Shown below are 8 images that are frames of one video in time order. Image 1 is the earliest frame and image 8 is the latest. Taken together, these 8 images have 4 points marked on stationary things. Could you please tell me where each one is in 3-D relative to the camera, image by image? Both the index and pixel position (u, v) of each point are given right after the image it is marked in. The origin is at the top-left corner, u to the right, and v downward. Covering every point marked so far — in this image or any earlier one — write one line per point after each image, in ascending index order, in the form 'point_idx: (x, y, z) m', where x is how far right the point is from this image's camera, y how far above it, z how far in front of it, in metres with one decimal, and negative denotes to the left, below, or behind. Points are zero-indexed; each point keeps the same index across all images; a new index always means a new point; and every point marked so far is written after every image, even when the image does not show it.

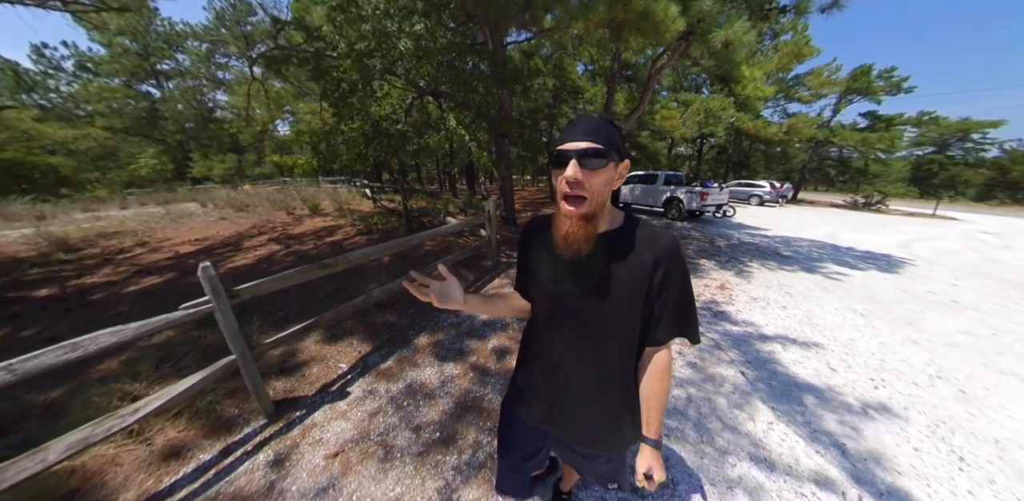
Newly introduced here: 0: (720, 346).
0: (+2.2, -1.0, +3.3) m
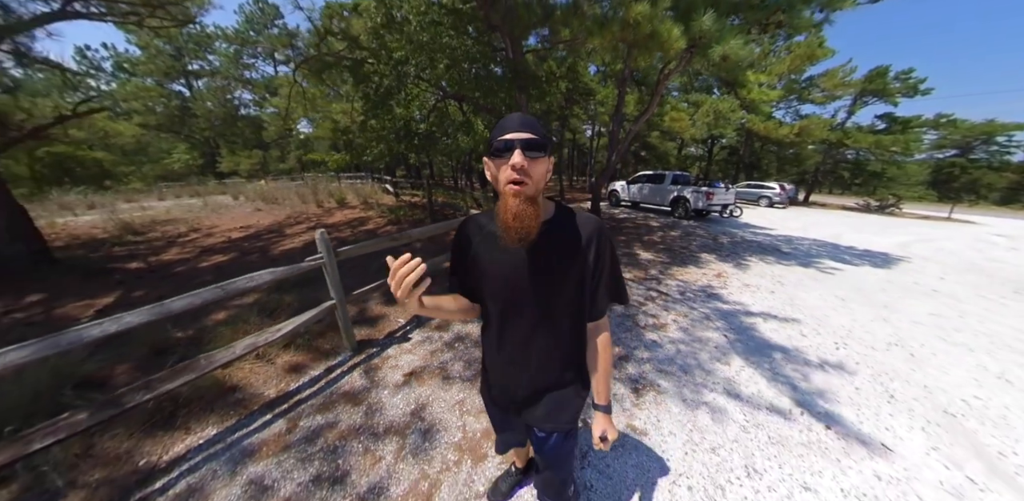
0: (+2.4, -0.8, +3.9) m
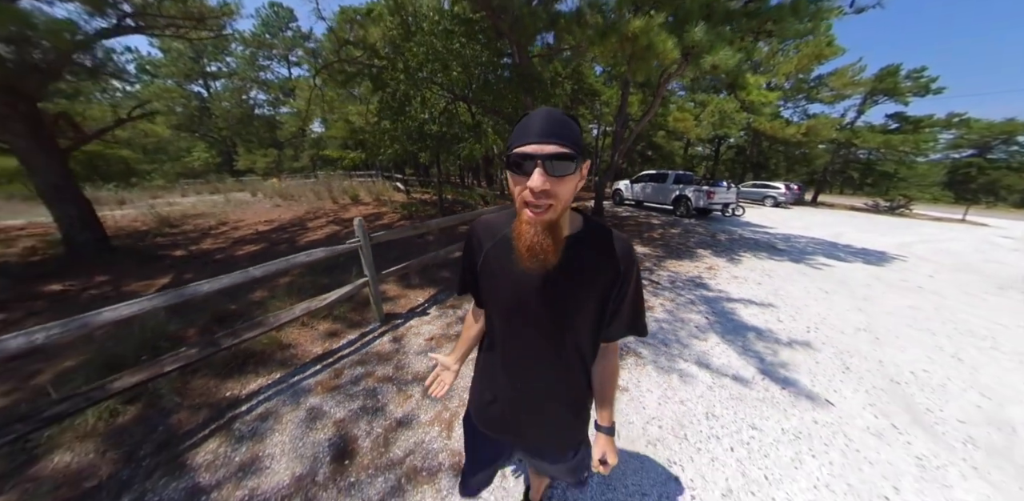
0: (+2.5, -0.7, +4.3) m
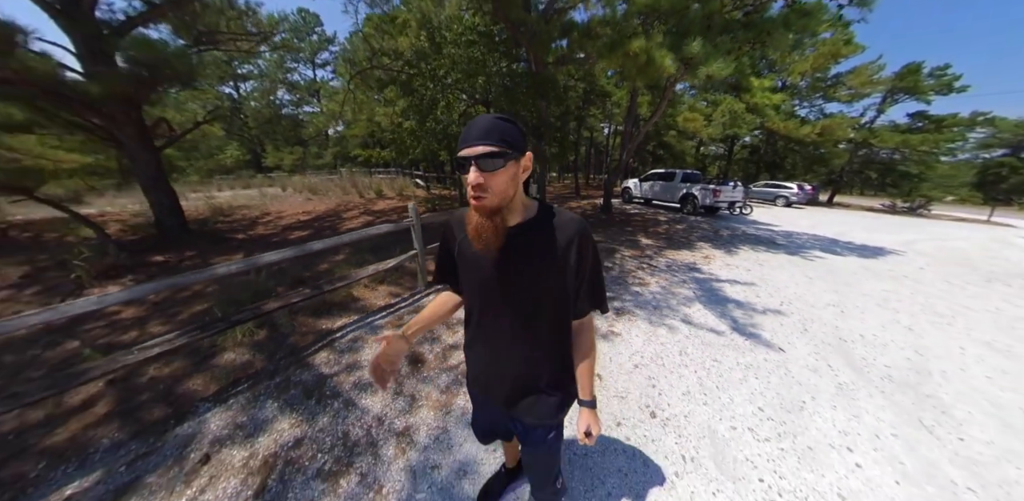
0: (+2.8, -0.5, +4.9) m
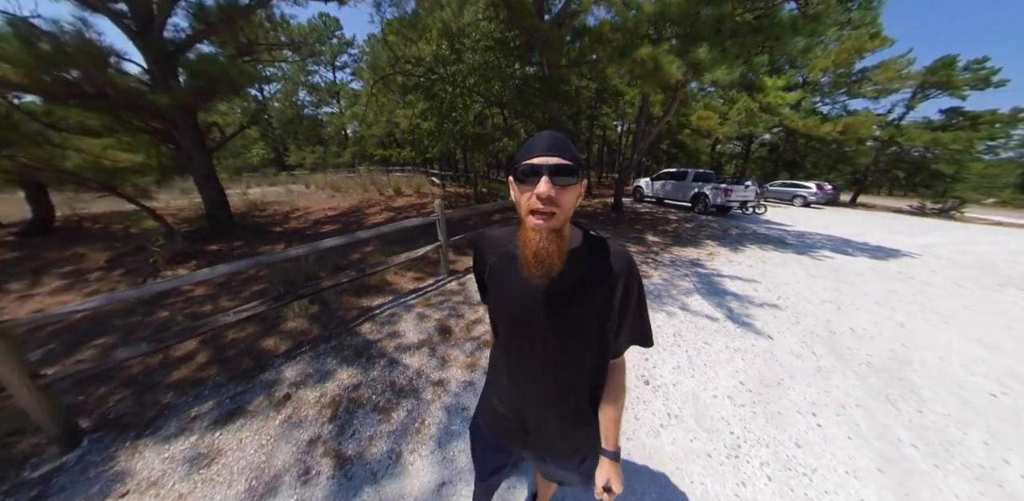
0: (+3.0, -0.4, +5.2) m
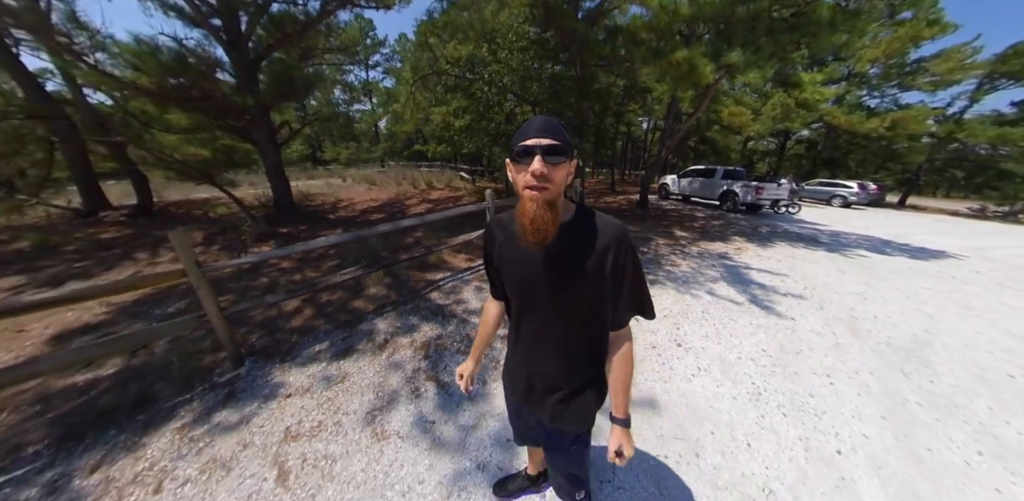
0: (+3.6, -0.3, +5.5) m
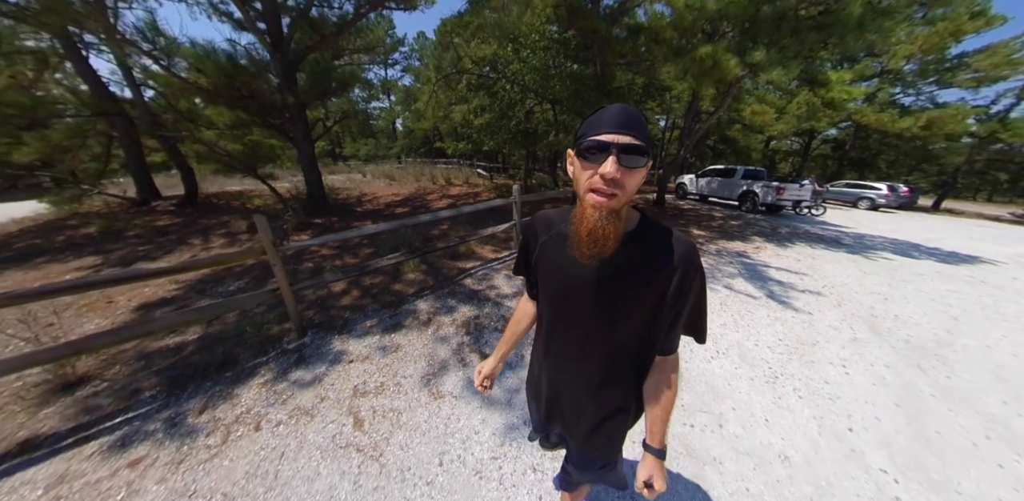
0: (+4.0, -0.2, +5.6) m
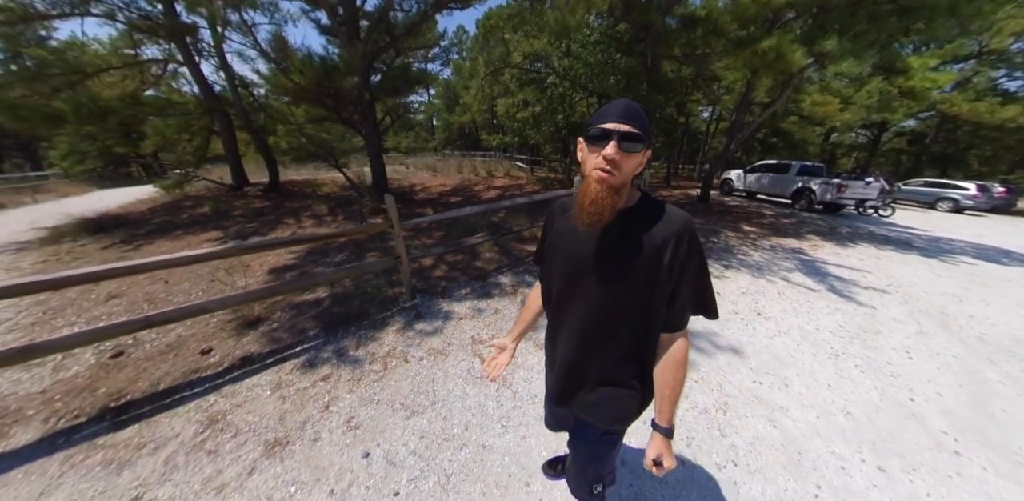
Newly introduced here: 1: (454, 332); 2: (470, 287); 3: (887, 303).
0: (+5.1, -0.1, +5.6) m
1: (-0.5, -0.7, +2.7) m
2: (-0.5, -0.4, +3.4) m
3: (+5.0, -0.7, +4.1) m
